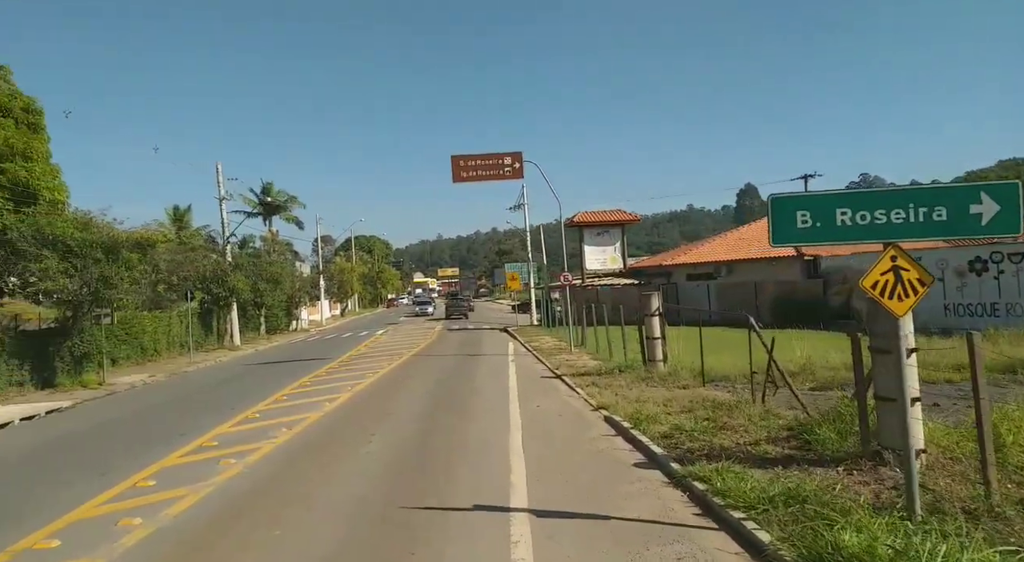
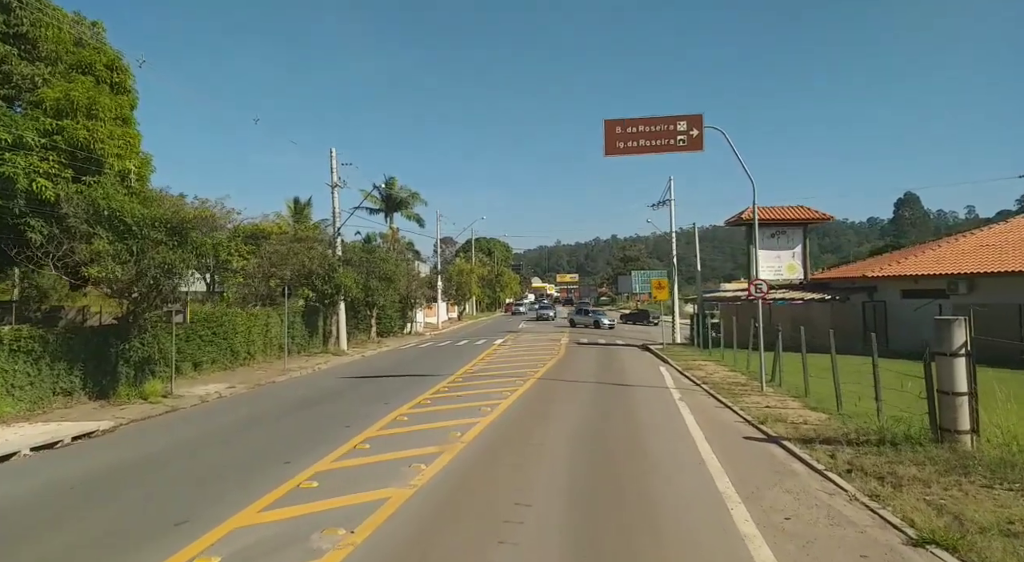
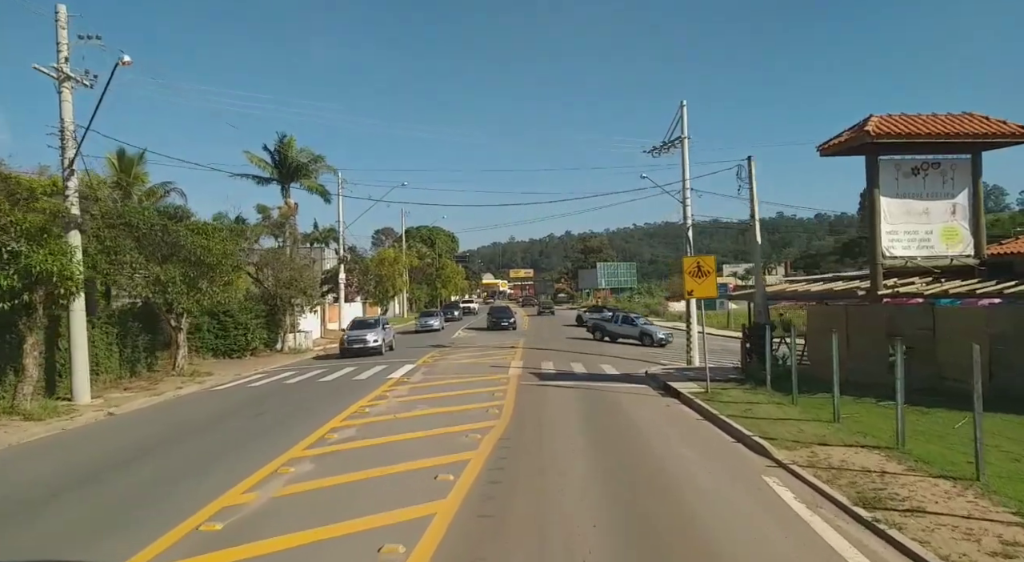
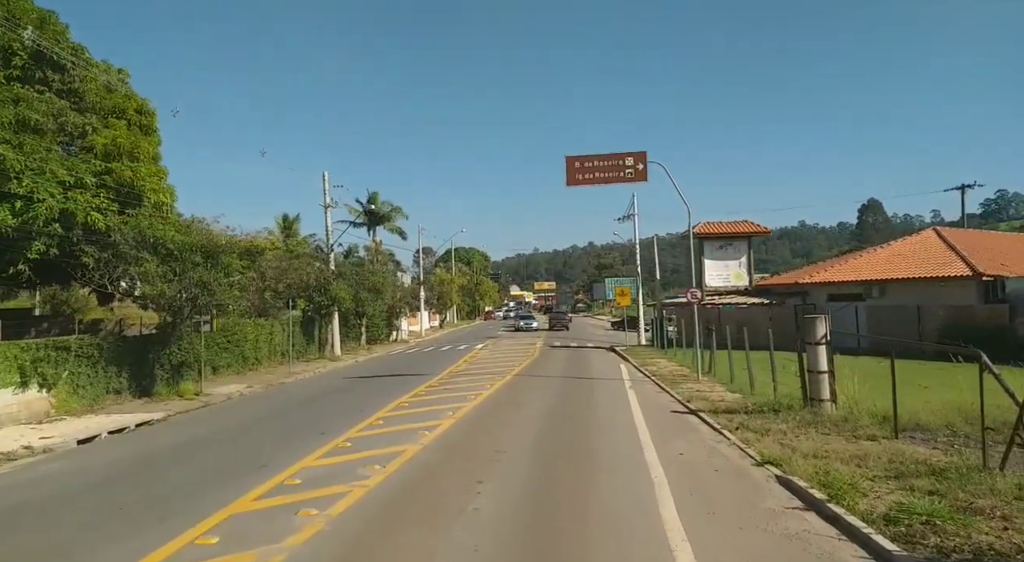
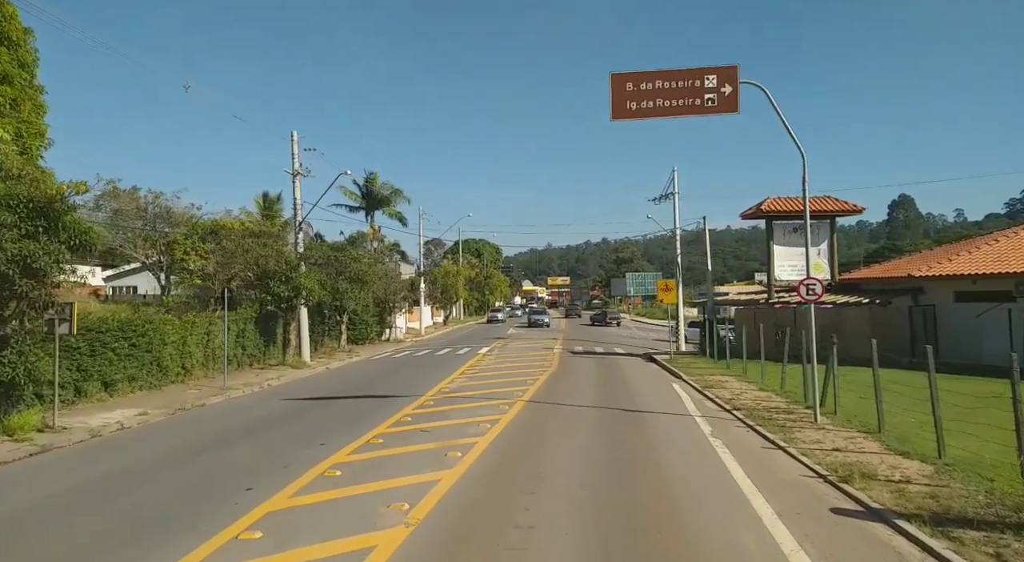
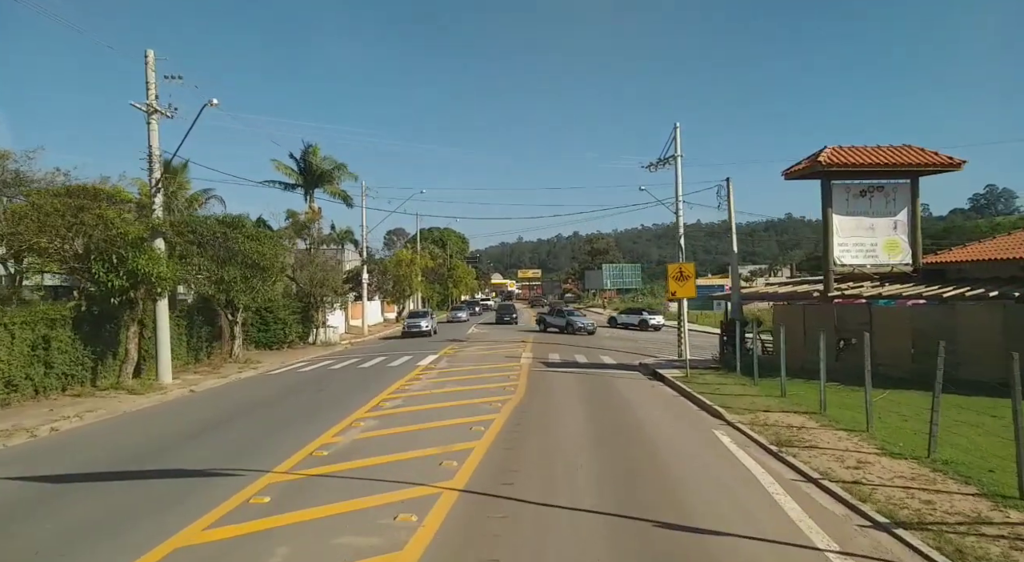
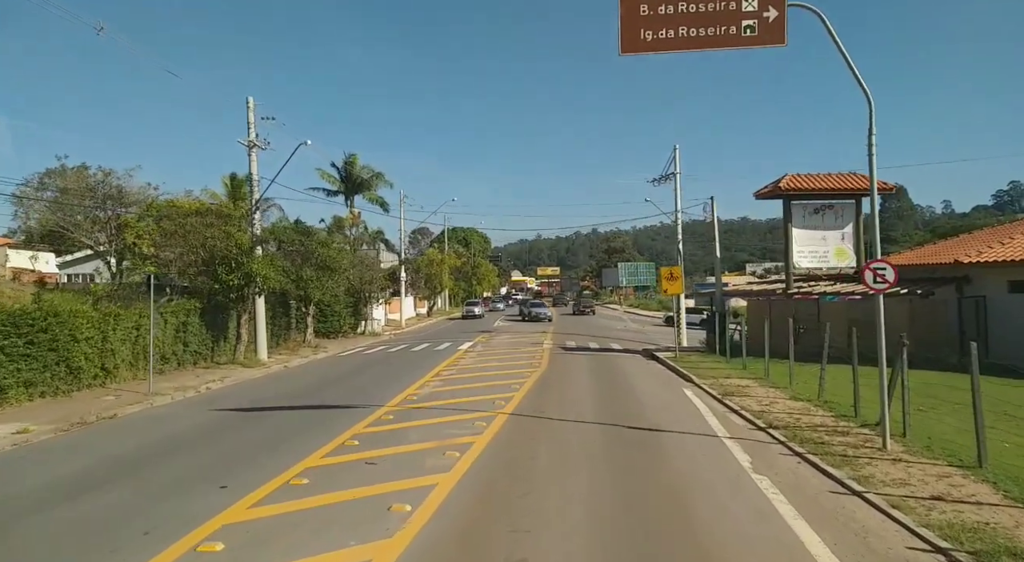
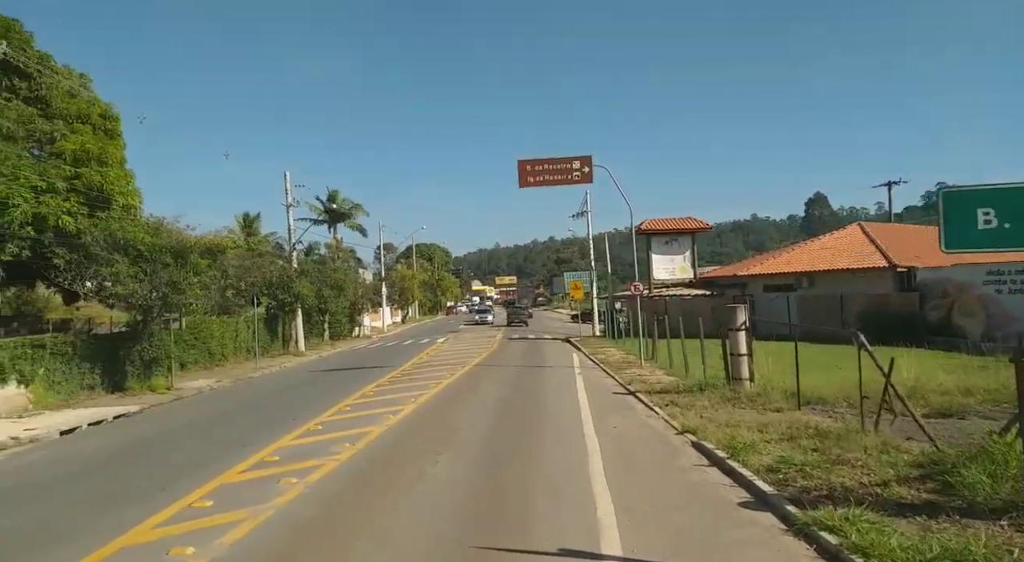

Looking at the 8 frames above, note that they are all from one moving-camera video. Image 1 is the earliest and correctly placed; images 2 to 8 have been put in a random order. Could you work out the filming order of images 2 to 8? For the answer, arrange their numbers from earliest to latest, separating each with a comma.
8, 4, 2, 5, 7, 6, 3
